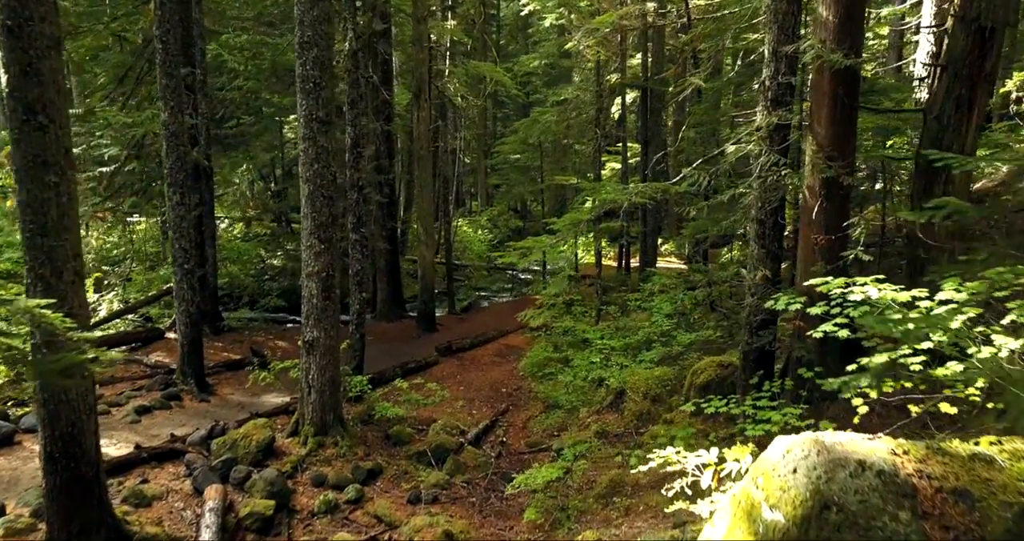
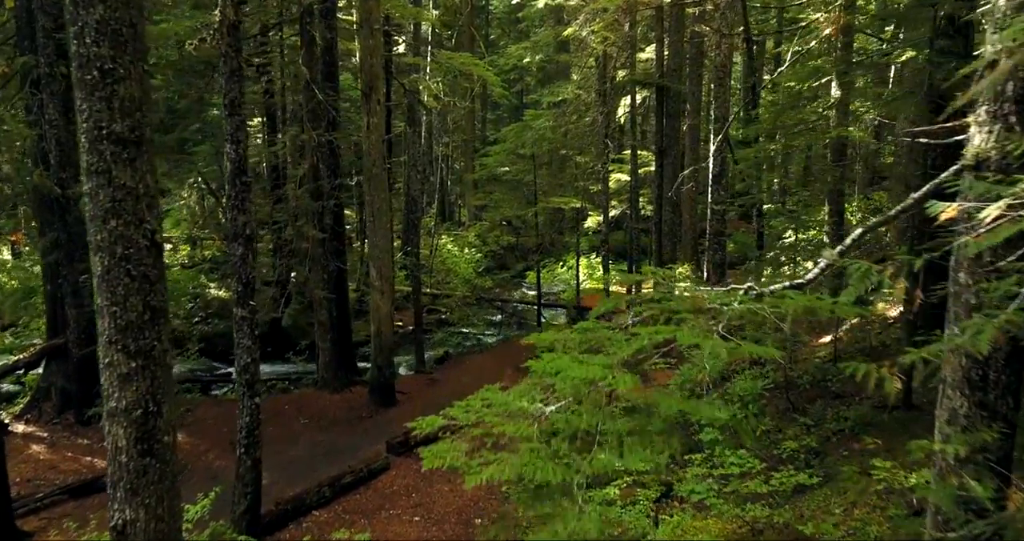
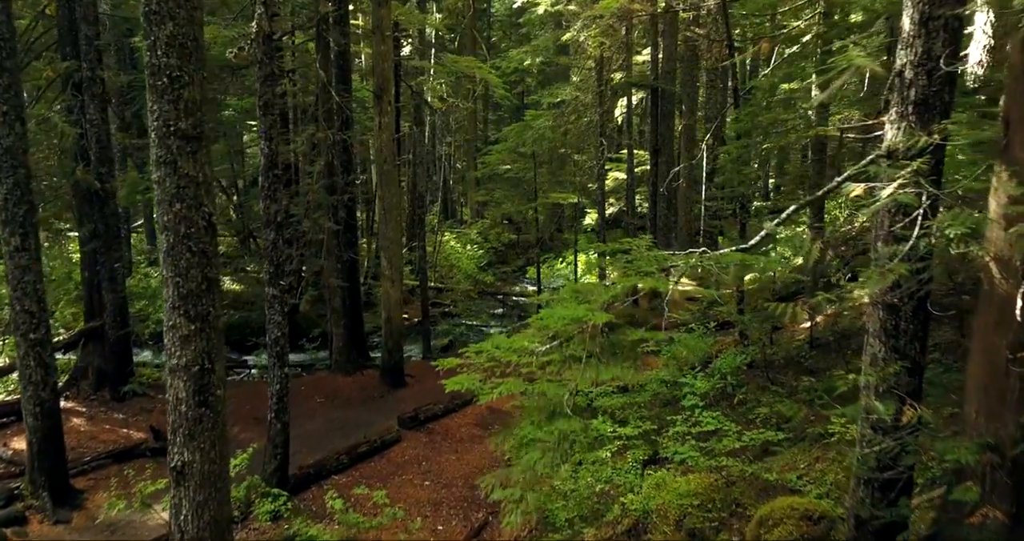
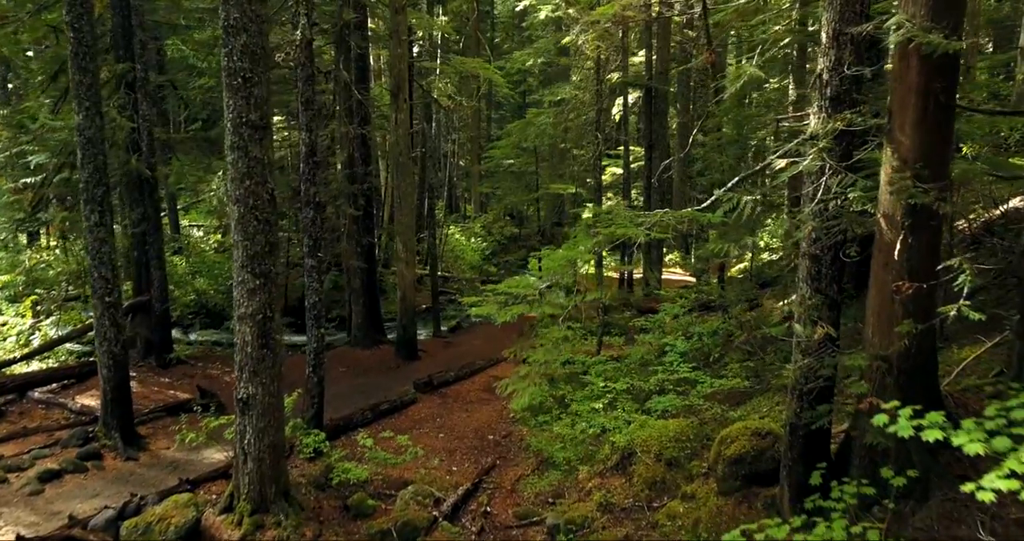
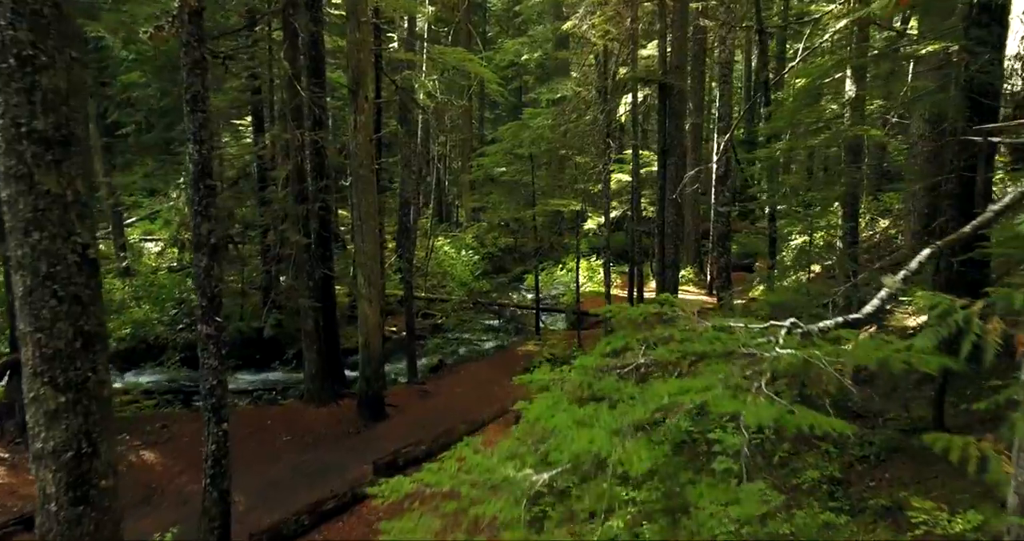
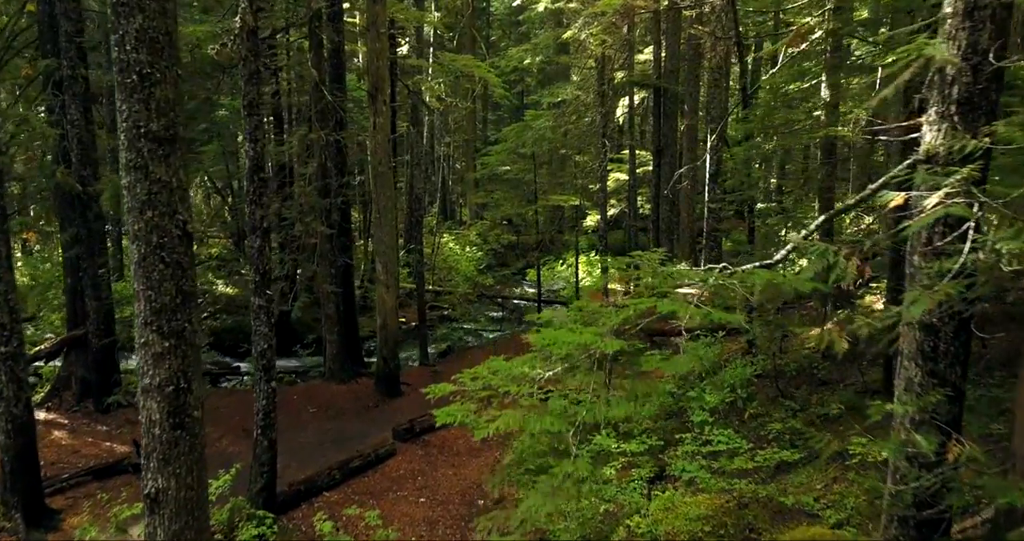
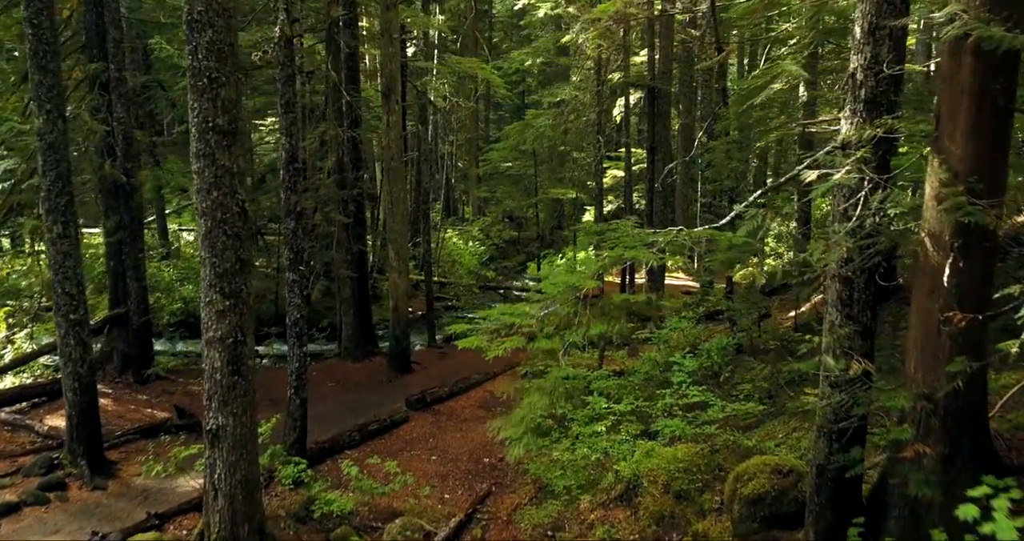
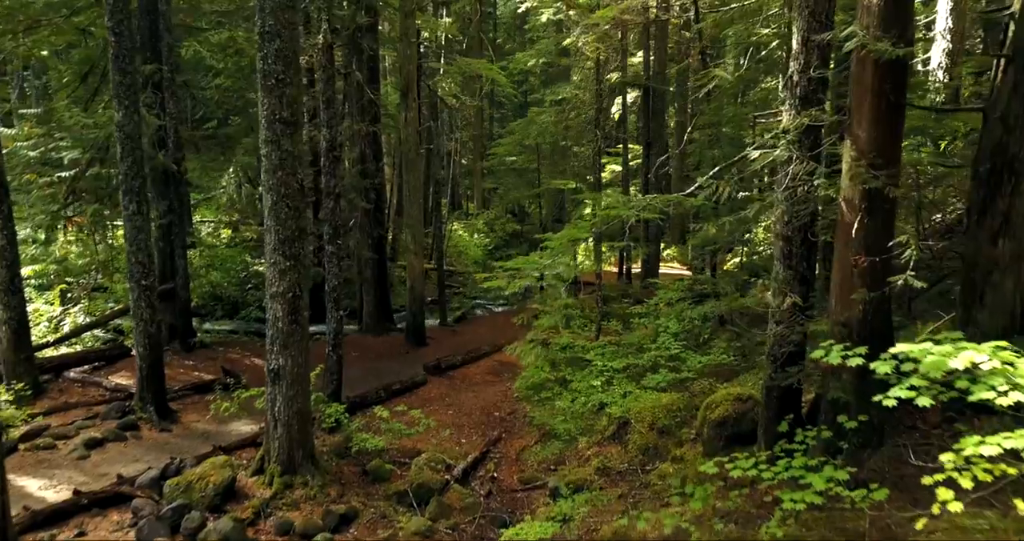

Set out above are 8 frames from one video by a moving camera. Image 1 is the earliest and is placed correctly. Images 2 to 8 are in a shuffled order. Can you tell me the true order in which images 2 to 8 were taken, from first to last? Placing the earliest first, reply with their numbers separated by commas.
8, 4, 7, 3, 6, 2, 5
